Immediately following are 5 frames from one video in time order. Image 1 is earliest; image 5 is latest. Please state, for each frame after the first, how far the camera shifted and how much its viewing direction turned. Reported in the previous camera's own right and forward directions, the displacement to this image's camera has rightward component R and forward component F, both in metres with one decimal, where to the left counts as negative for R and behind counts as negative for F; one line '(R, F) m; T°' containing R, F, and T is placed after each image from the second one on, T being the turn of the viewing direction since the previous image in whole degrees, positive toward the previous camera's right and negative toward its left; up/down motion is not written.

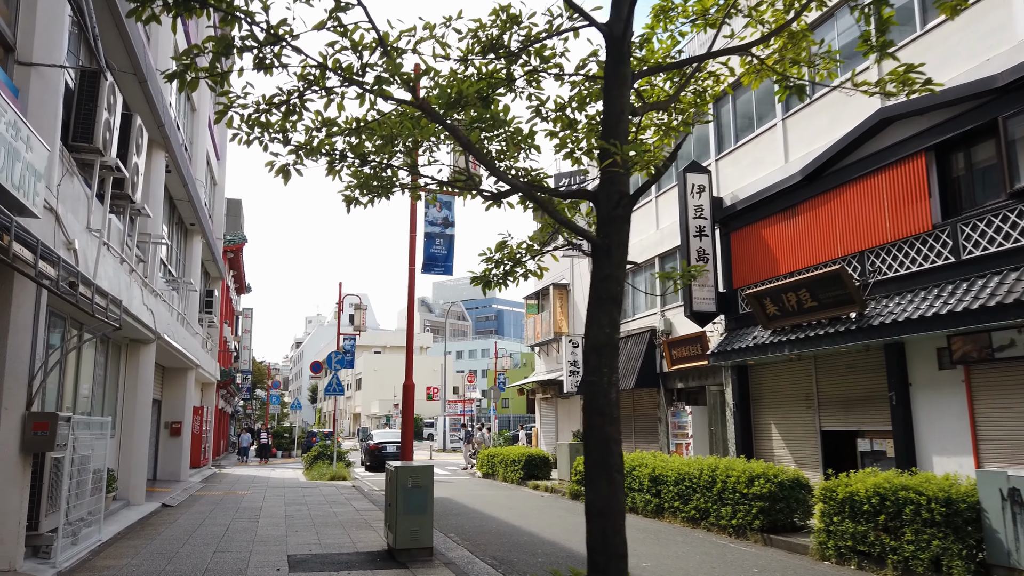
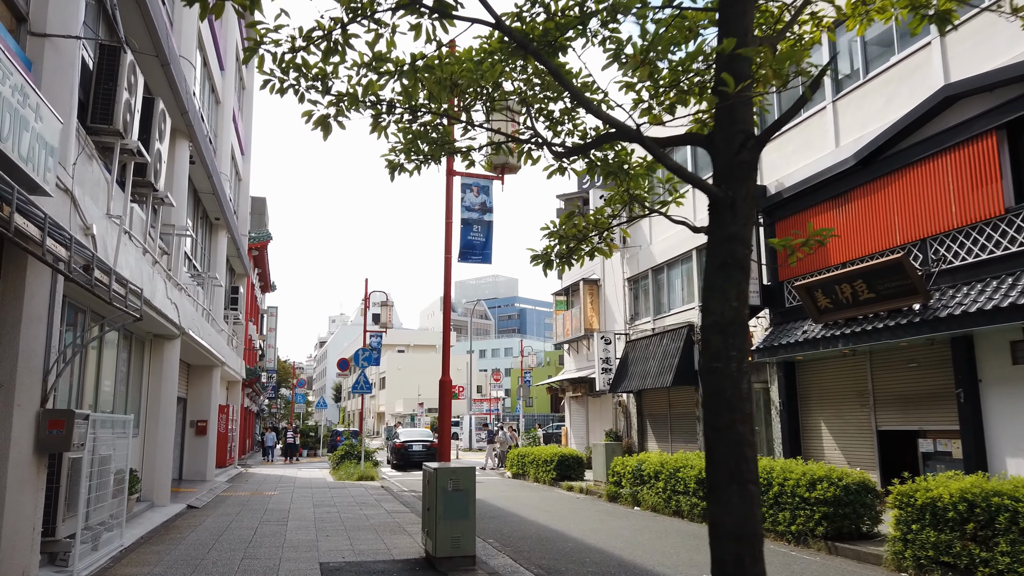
(-0.3, +0.6) m; -2°
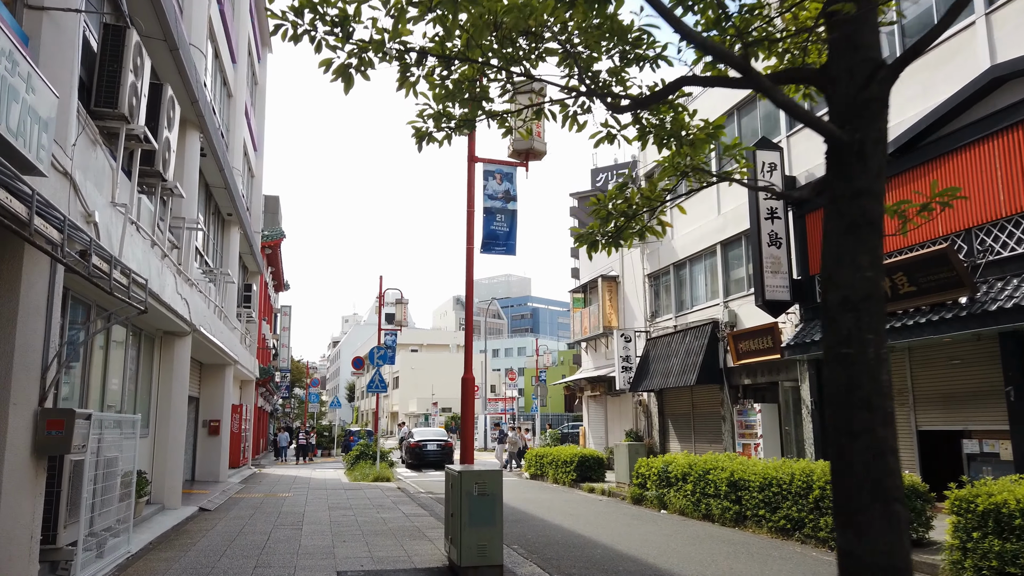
(-0.2, +0.5) m; -1°
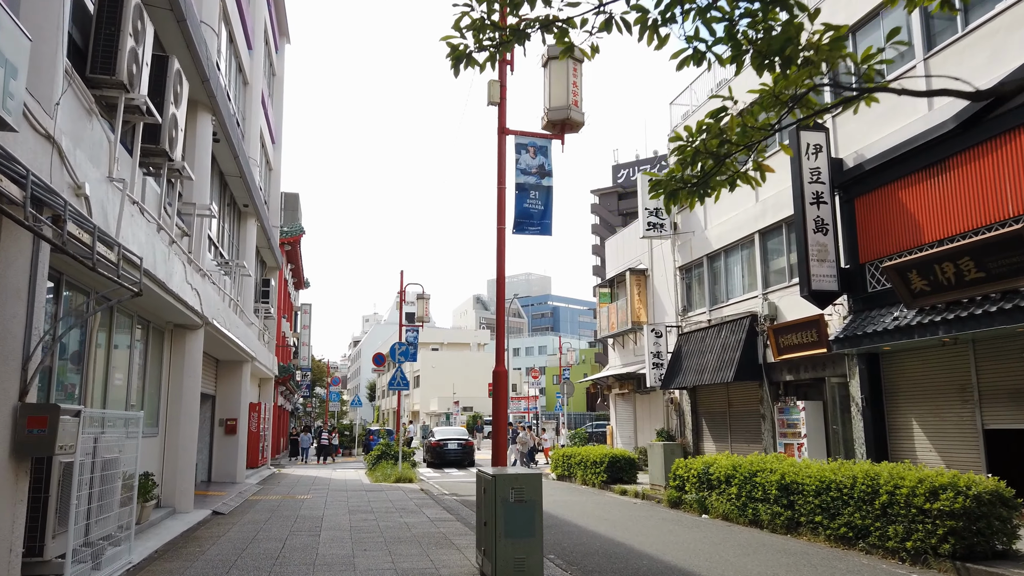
(-0.2, +0.8) m; -2°
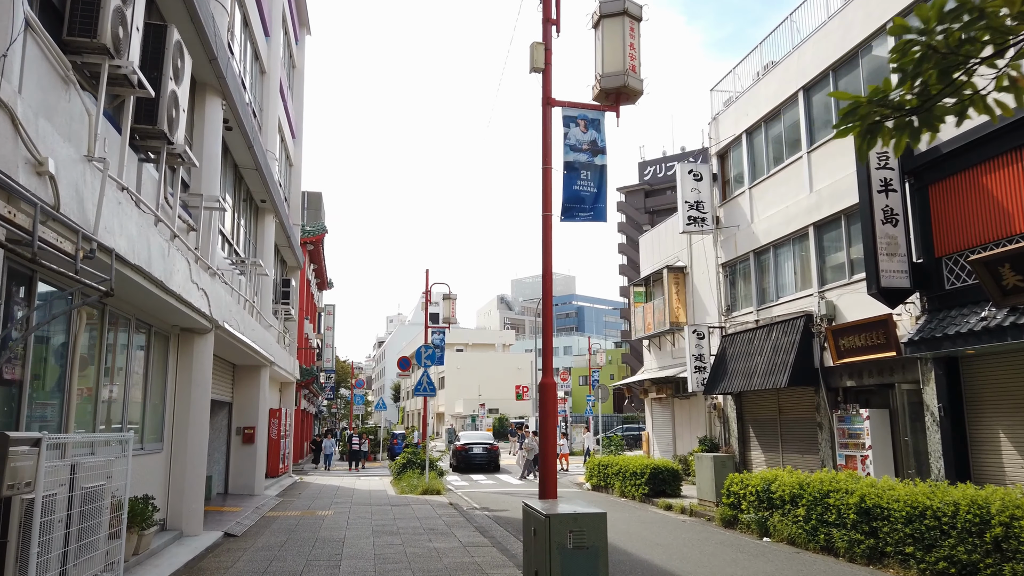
(-0.2, +1.2) m; -2°
